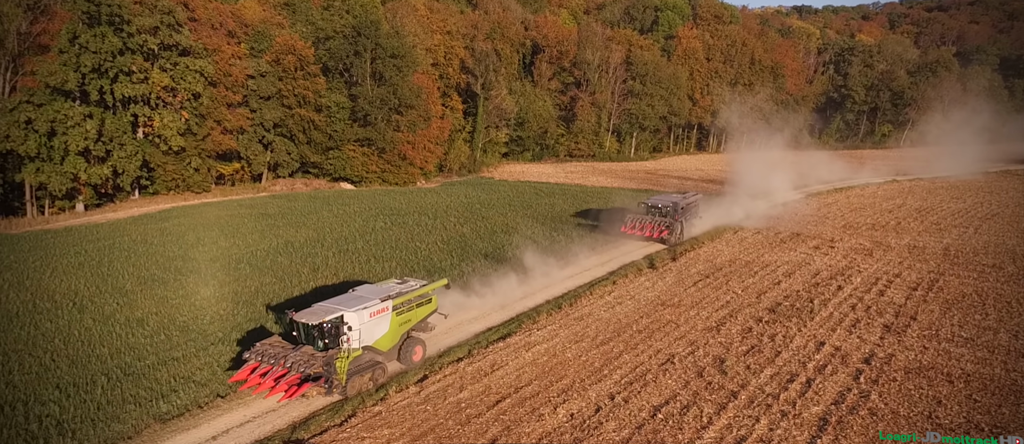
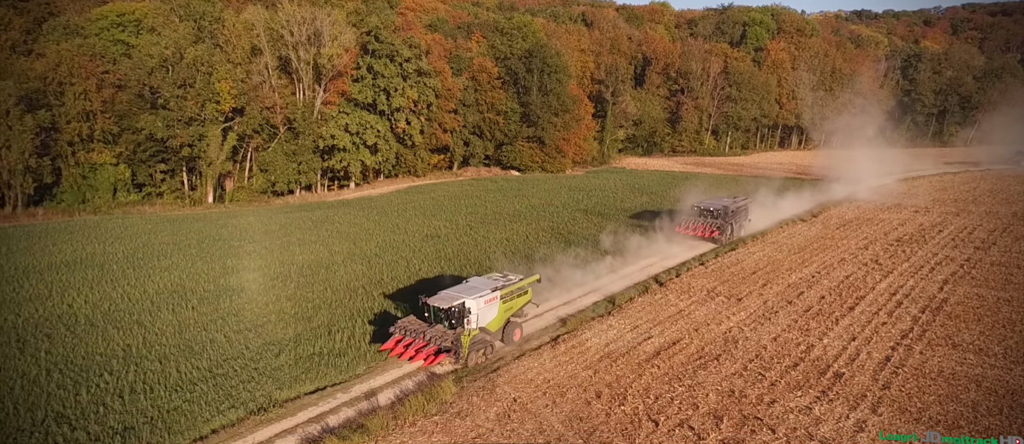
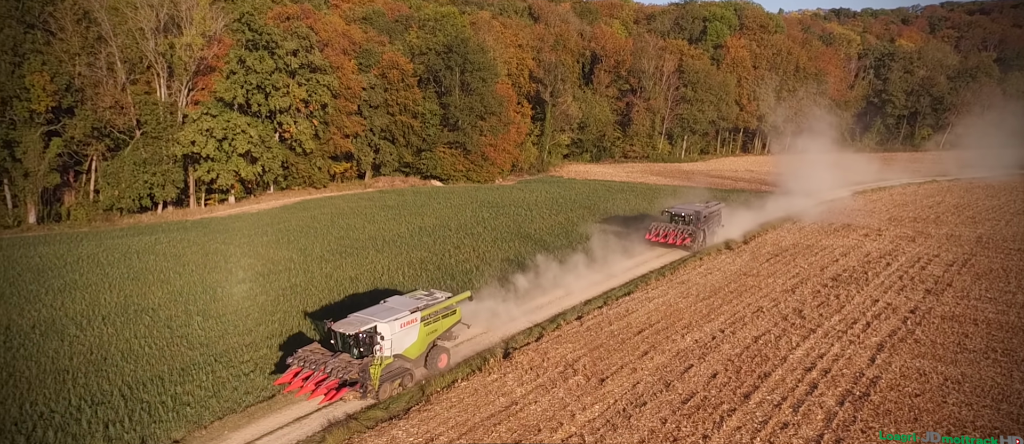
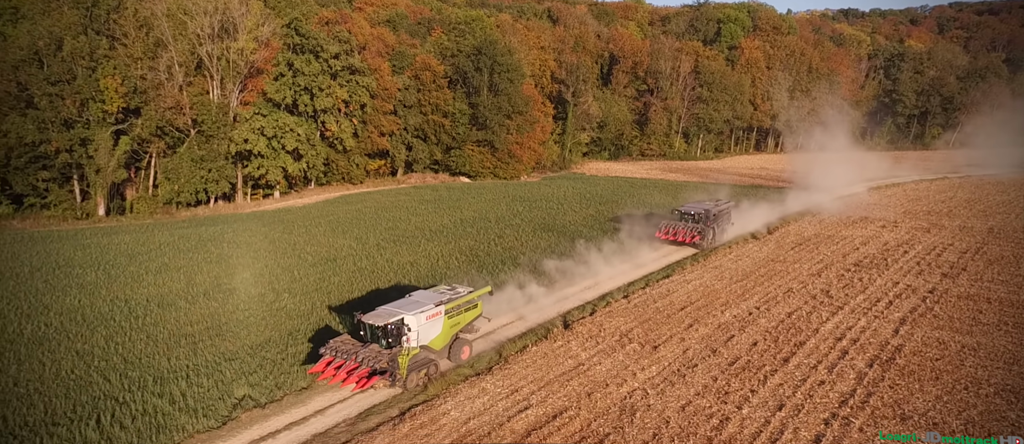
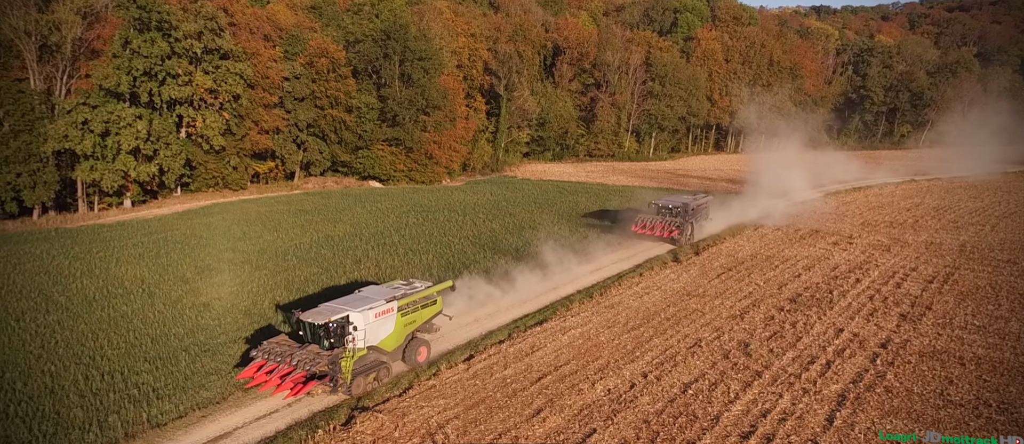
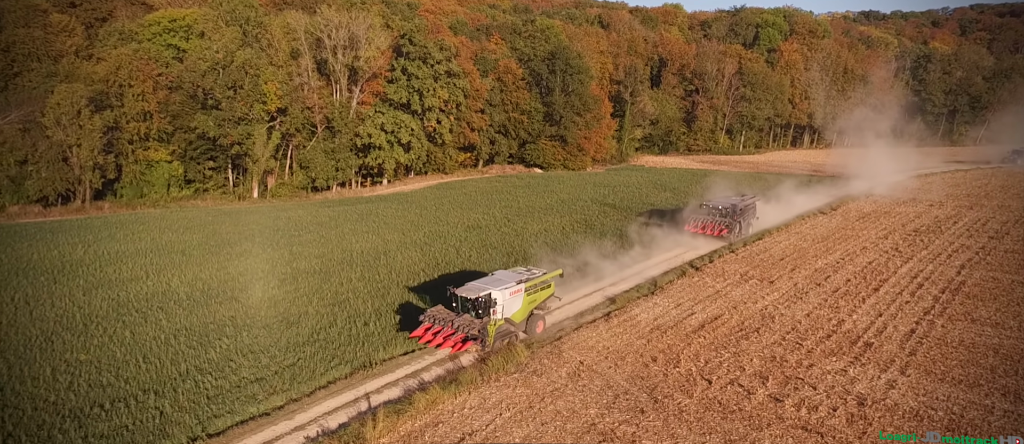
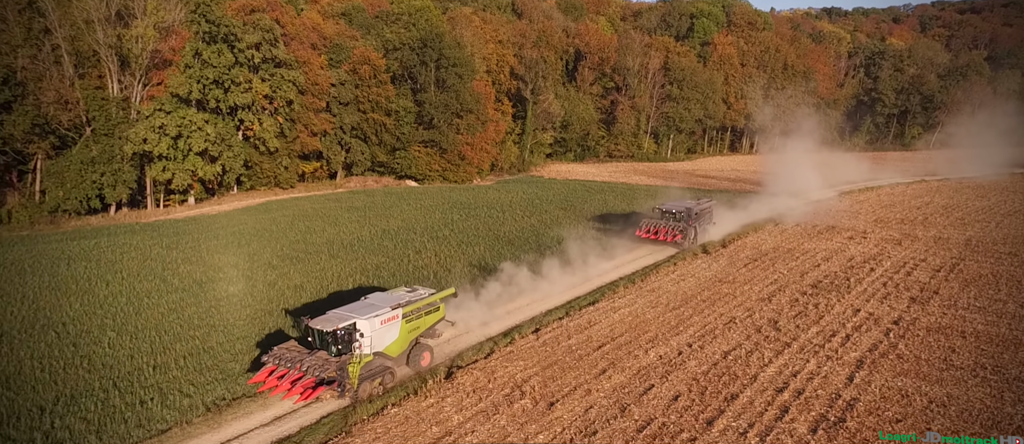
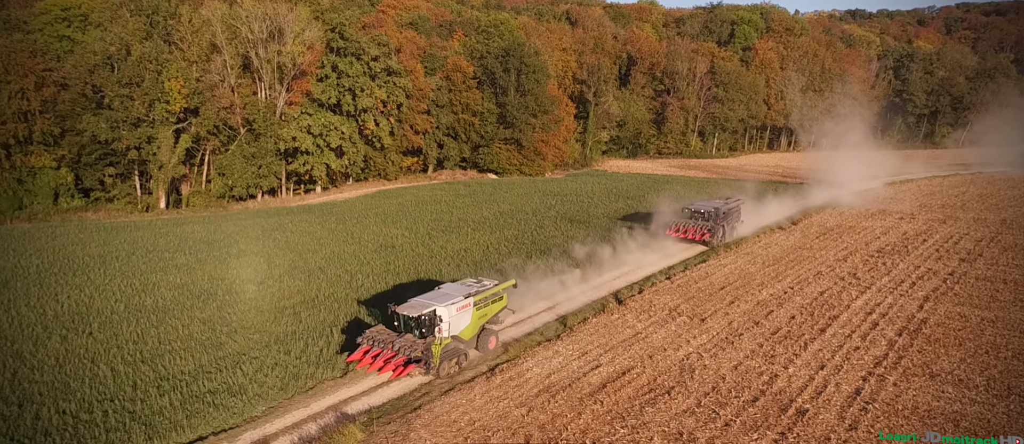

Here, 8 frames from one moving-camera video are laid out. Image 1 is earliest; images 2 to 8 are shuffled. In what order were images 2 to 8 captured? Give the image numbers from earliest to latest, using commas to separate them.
5, 7, 3, 4, 8, 2, 6
